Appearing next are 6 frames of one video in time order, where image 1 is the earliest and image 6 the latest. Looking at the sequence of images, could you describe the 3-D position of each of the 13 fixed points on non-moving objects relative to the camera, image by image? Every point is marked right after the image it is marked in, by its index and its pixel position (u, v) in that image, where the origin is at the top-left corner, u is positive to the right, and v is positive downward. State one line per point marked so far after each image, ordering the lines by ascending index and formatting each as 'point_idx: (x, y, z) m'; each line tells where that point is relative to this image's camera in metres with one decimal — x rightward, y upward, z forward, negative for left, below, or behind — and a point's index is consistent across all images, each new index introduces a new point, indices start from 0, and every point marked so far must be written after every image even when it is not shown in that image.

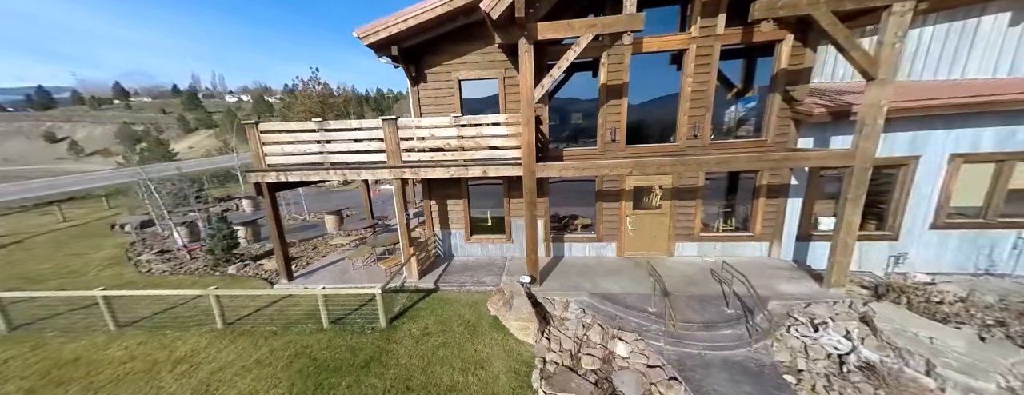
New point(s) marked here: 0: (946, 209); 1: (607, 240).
0: (+8.9, -0.2, +6.2) m
1: (+2.4, -1.1, +7.7) m
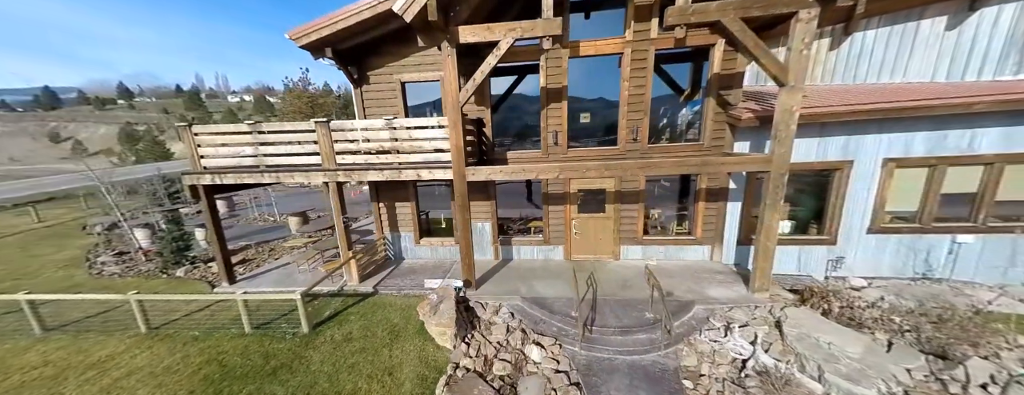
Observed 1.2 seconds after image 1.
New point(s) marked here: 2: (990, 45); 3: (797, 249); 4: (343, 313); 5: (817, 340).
0: (+7.6, -0.3, +6.2) m
1: (+1.1, -1.1, +7.7) m
2: (+9.3, +3.0, +5.8) m
3: (+6.3, -1.1, +6.7) m
4: (-3.3, -2.2, +5.9) m
5: (+4.2, -2.0, +4.2) m
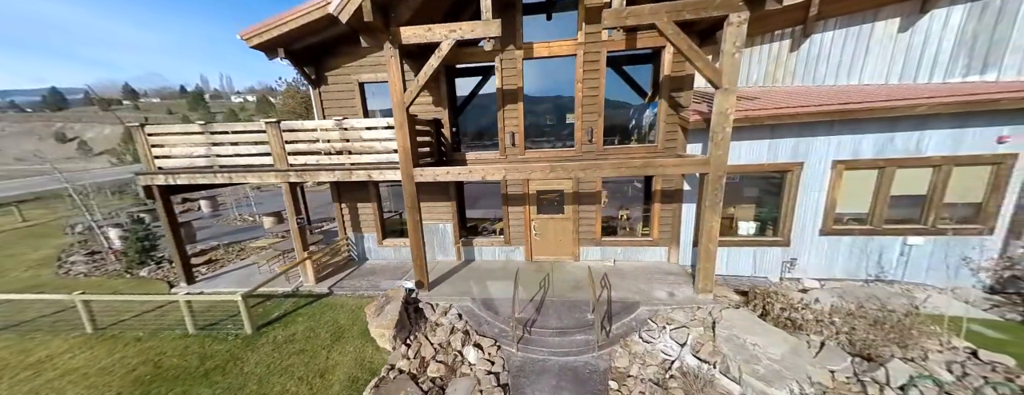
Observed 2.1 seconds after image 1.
0: (+6.6, -0.4, +6.3) m
1: (+0.1, -1.2, +7.7) m
2: (+8.3, +2.9, +5.8) m
3: (+5.3, -1.2, +6.8) m
4: (-4.3, -2.3, +5.9) m
5: (+3.2, -2.0, +4.2) m
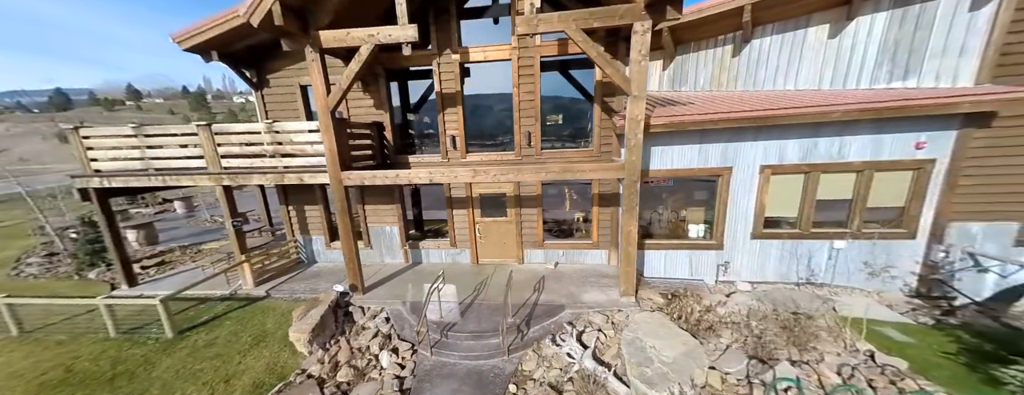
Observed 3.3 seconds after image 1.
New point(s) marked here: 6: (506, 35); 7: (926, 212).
0: (+5.2, -0.4, +6.3) m
1: (-1.3, -1.2, +7.7) m
2: (+6.9, +2.8, +5.9) m
3: (+3.9, -1.2, +6.8) m
4: (-5.6, -2.3, +5.9) m
5: (+1.9, -2.1, +4.2) m
6: (-0.1, +3.4, +6.4) m
7: (+7.8, -0.3, +5.7) m
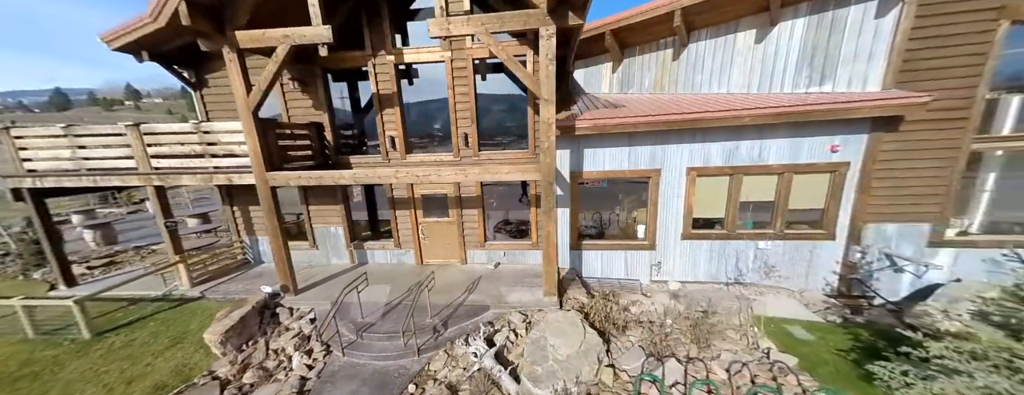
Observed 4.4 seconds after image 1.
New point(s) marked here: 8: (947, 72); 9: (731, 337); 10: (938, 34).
0: (+3.8, -0.5, +6.5) m
1: (-2.7, -1.3, +7.7) m
2: (+5.5, +2.8, +6.1) m
3: (+2.5, -1.3, +6.9) m
4: (-7.0, -2.3, +5.9) m
5: (+0.5, -2.1, +4.3) m
6: (-1.5, +3.4, +6.4) m
7: (+6.4, -0.3, +5.9) m
8: (+7.1, +2.0, +4.9) m
9: (+3.5, -2.2, +4.8) m
10: (+6.8, +2.6, +4.8) m
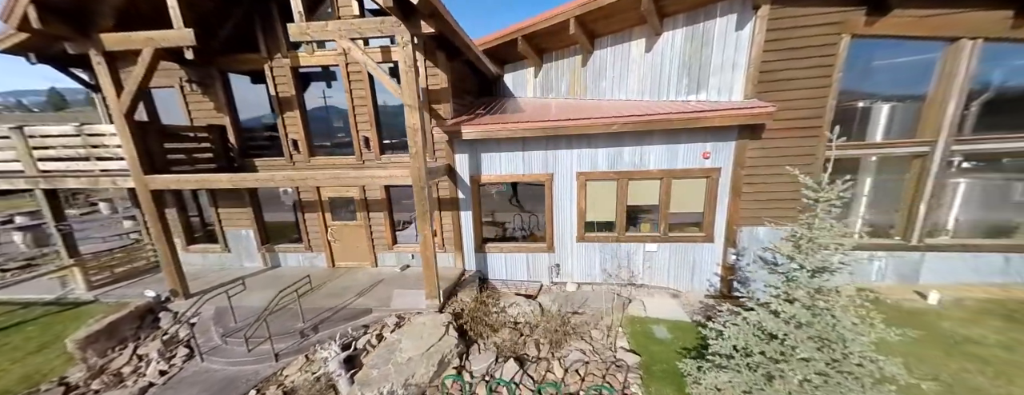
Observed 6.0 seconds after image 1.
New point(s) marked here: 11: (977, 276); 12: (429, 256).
0: (+1.6, -0.6, +6.6) m
1: (-5.0, -1.3, +7.8) m
2: (+3.3, +2.7, +6.3) m
3: (+0.3, -1.4, +7.1) m
4: (-9.3, -2.4, +5.8) m
5: (-1.7, -2.2, +4.4) m
6: (-3.7, +3.3, +6.5) m
7: (+4.1, -0.4, +6.1) m
8: (+4.9, +1.9, +5.1) m
9: (+1.3, -2.3, +5.0) m
10: (+4.6, +2.5, +5.1) m
11: (+8.3, -1.4, +5.4) m
12: (-1.5, -1.1, +5.5) m
